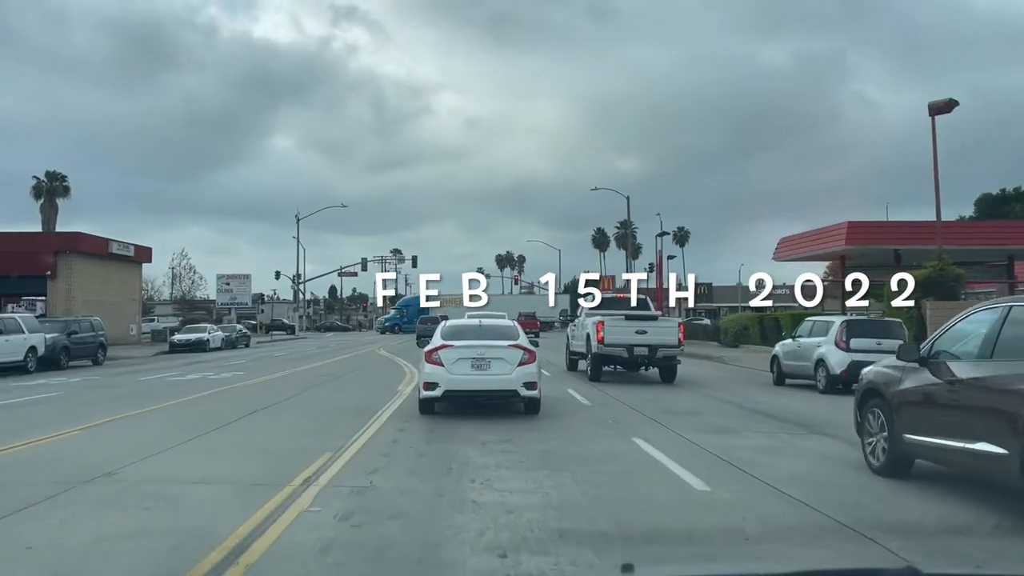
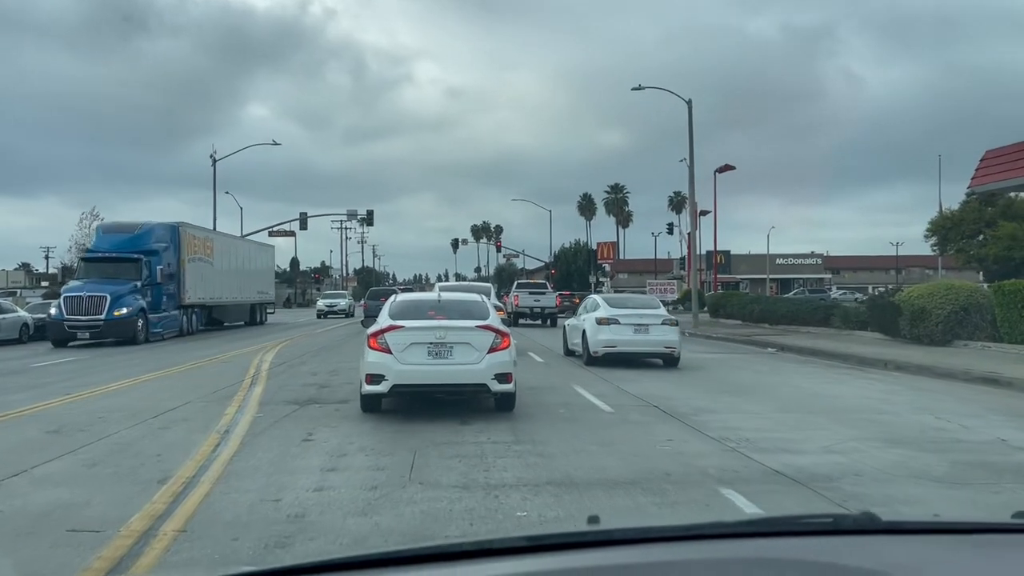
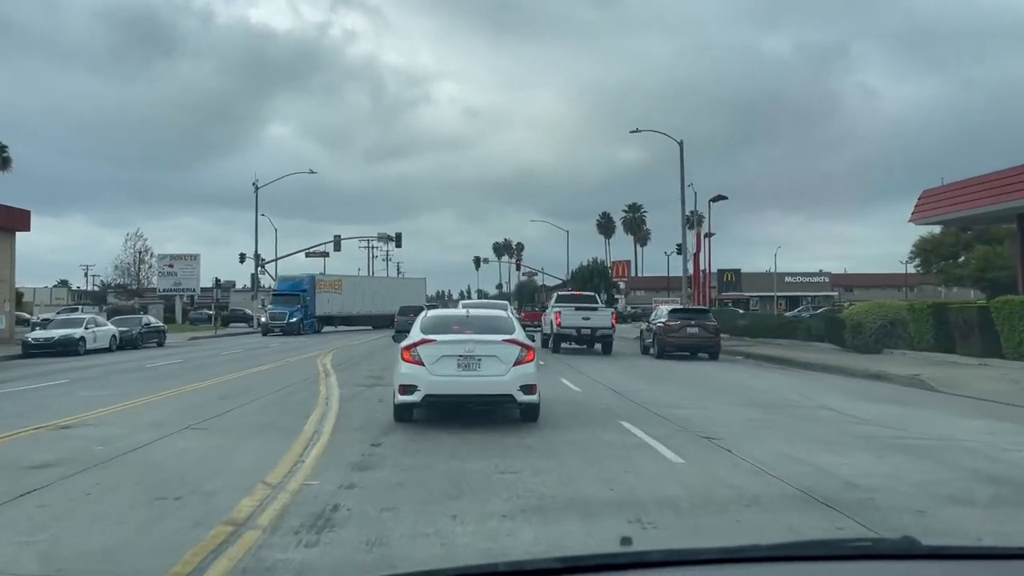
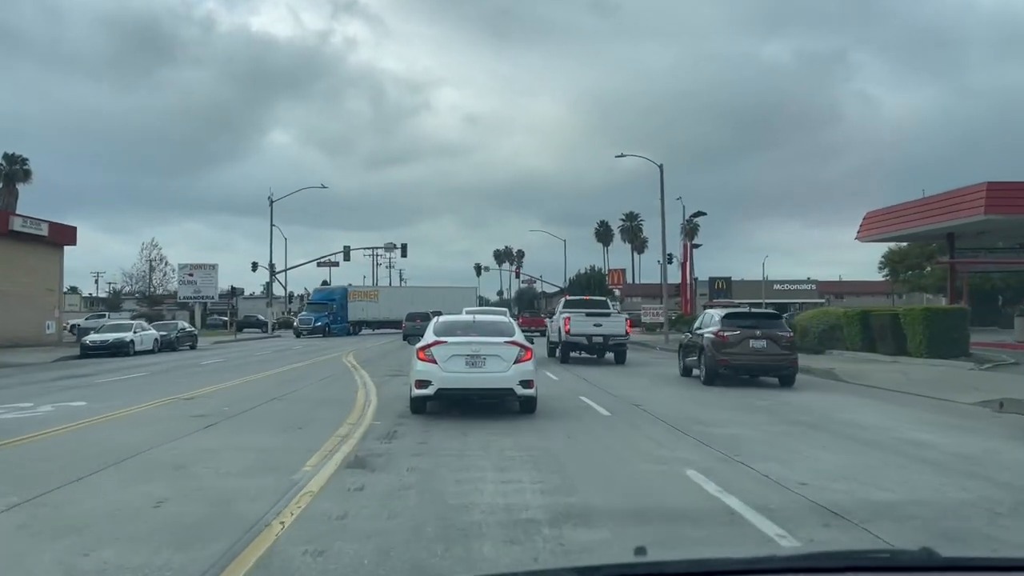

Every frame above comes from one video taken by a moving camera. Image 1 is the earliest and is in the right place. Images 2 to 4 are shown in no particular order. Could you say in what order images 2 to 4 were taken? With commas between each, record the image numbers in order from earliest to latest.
4, 3, 2
